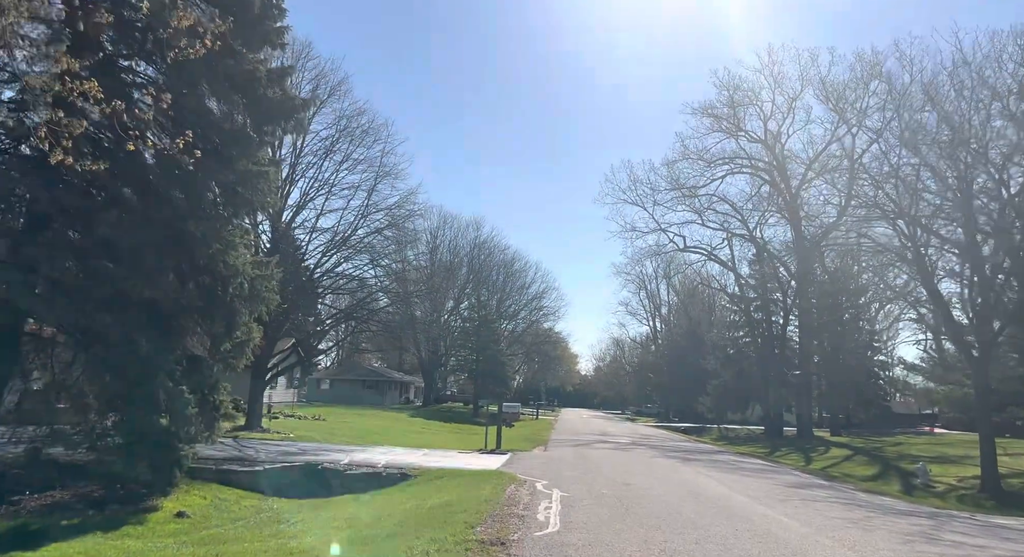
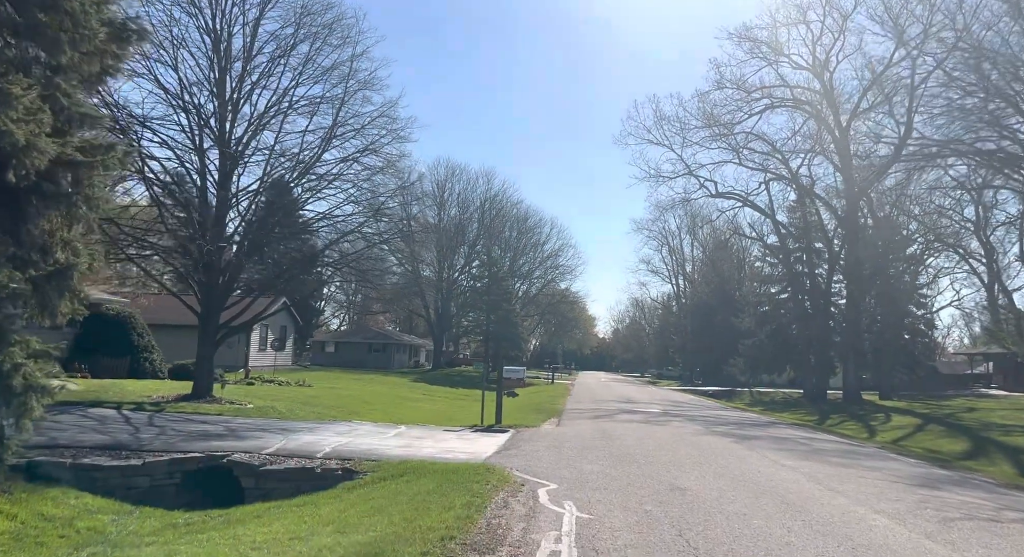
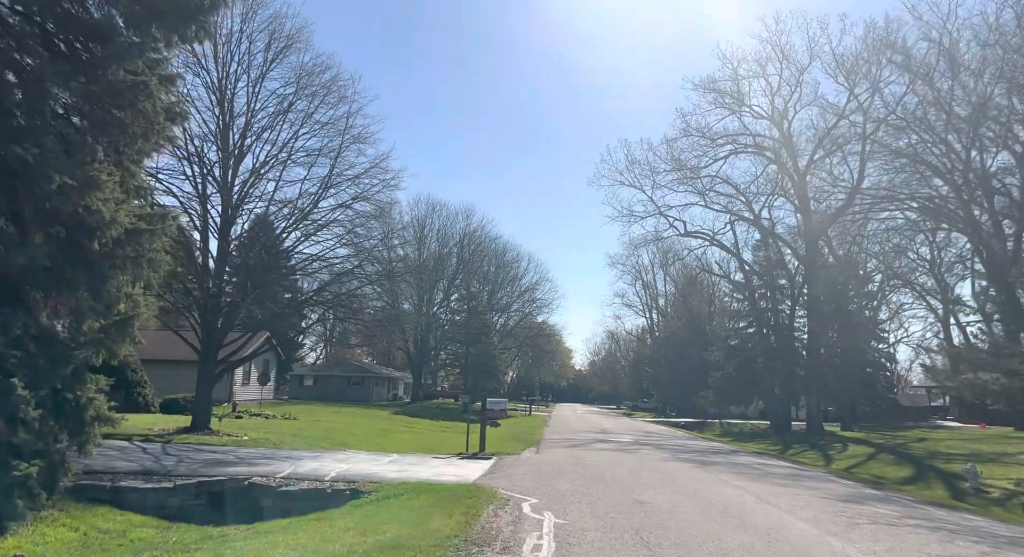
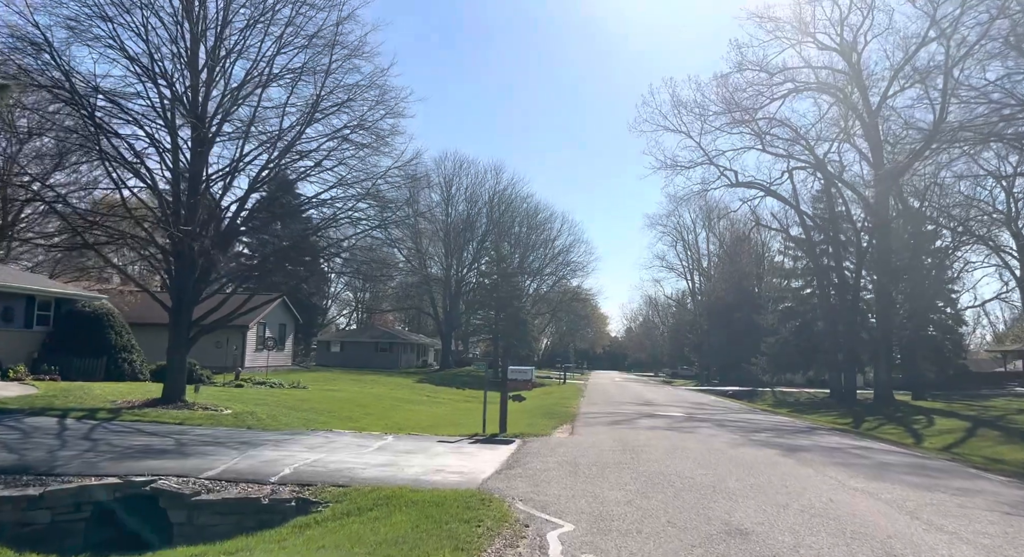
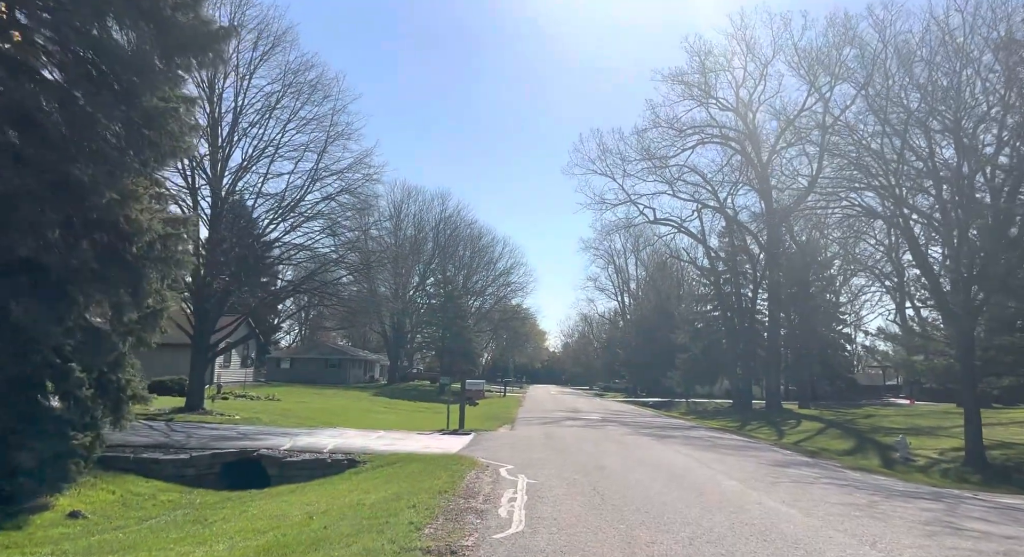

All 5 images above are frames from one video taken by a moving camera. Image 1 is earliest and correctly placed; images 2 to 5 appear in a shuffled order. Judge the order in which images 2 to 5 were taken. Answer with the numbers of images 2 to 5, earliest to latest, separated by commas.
5, 3, 2, 4
